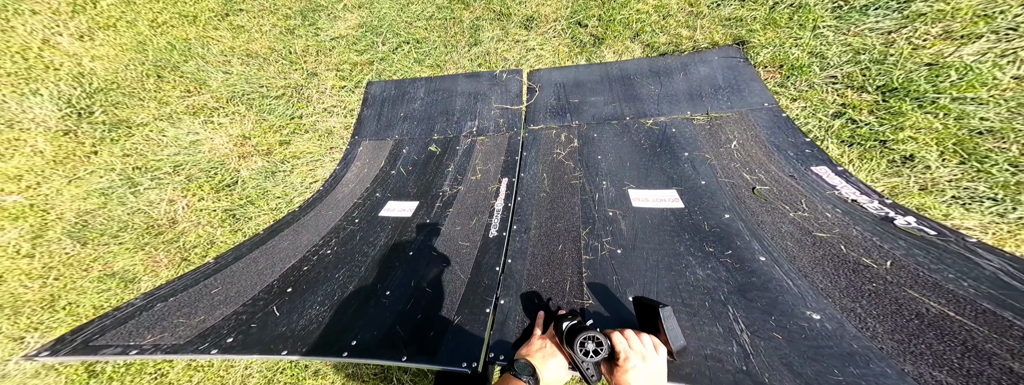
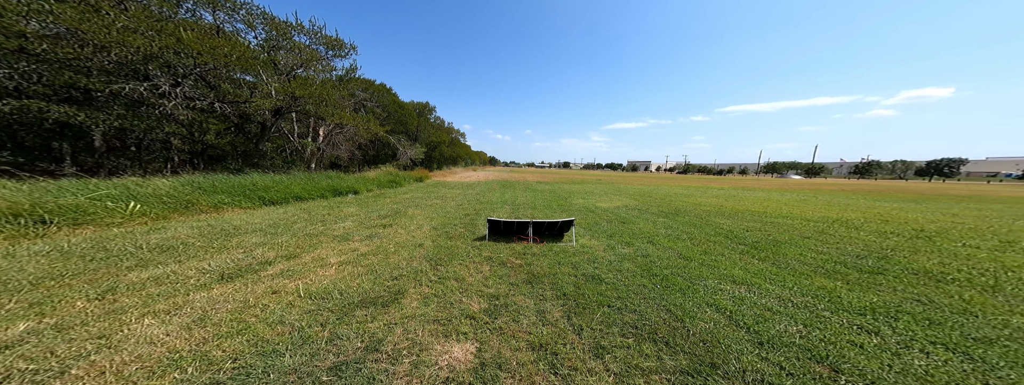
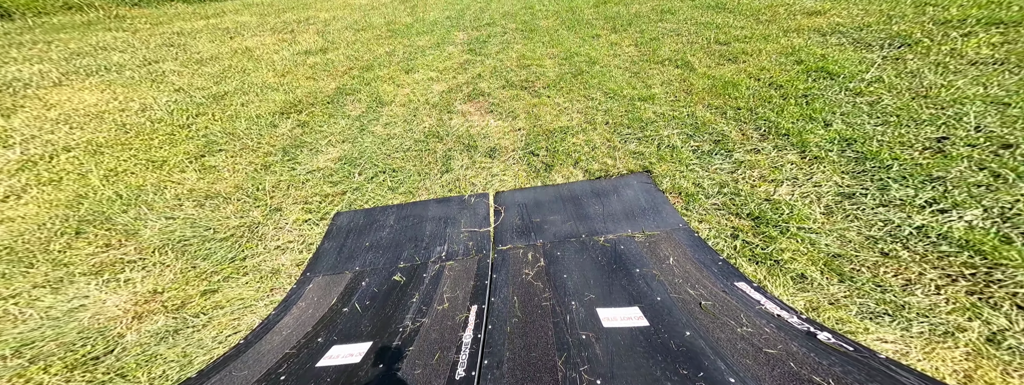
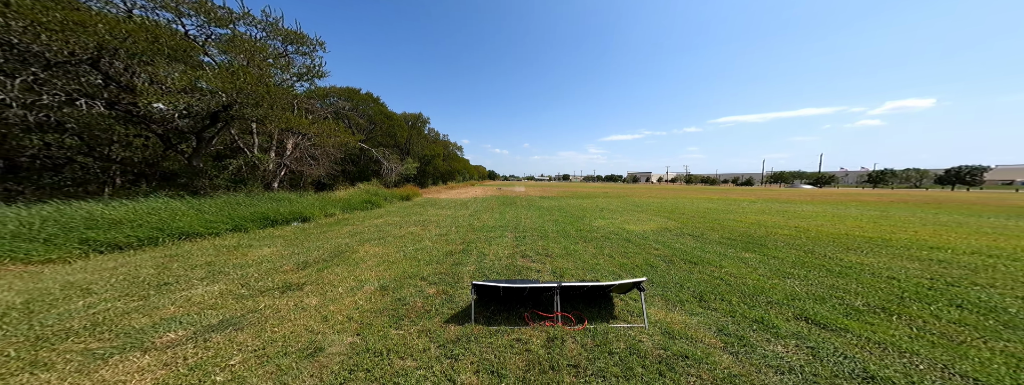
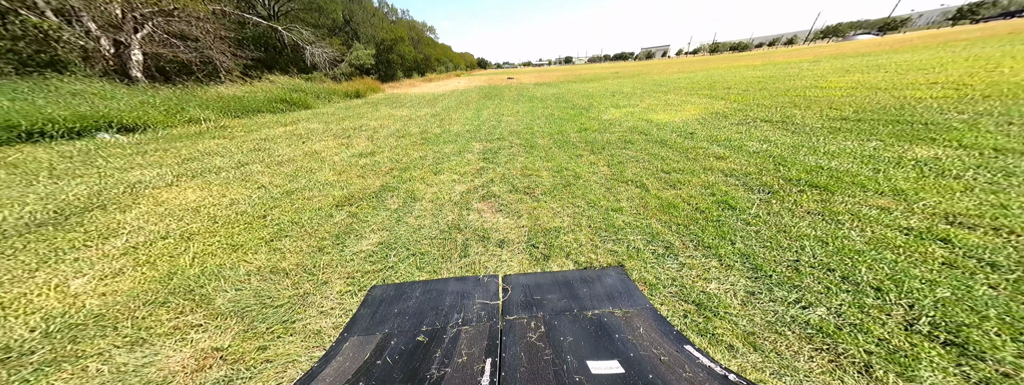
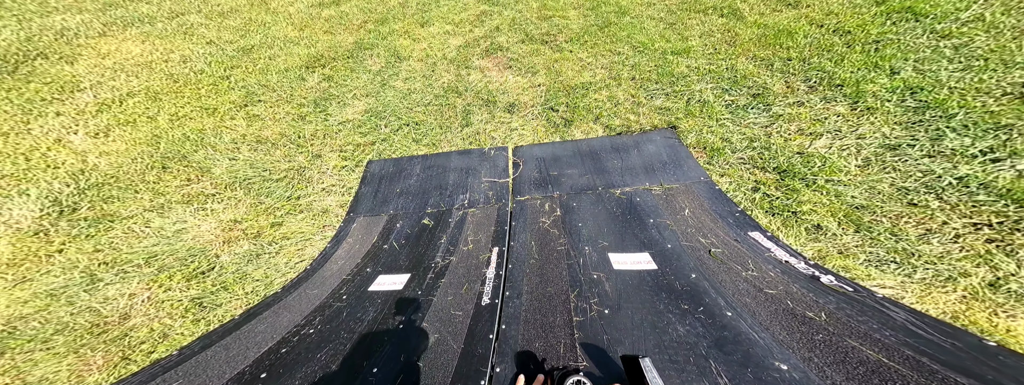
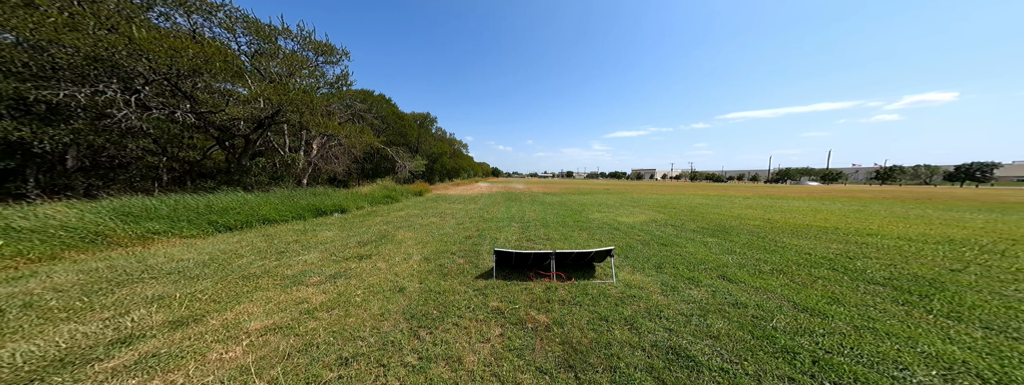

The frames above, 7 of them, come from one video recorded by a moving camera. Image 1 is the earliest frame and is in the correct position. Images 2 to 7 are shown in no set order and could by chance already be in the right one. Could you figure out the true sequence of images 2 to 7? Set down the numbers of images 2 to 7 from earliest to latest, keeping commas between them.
6, 3, 5, 4, 7, 2
